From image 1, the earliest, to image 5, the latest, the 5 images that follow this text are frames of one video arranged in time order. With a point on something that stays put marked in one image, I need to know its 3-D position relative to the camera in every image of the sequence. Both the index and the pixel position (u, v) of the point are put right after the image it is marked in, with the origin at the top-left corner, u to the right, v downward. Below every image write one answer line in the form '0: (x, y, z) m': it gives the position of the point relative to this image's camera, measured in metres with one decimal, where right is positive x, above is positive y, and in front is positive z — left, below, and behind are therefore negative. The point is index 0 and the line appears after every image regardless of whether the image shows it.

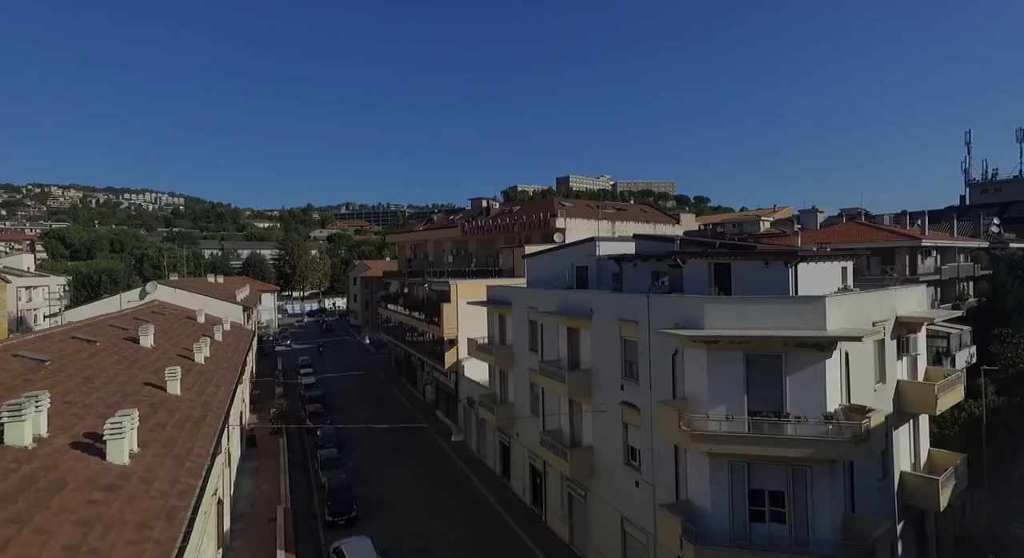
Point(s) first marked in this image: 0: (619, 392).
0: (+2.6, -2.7, +14.8) m
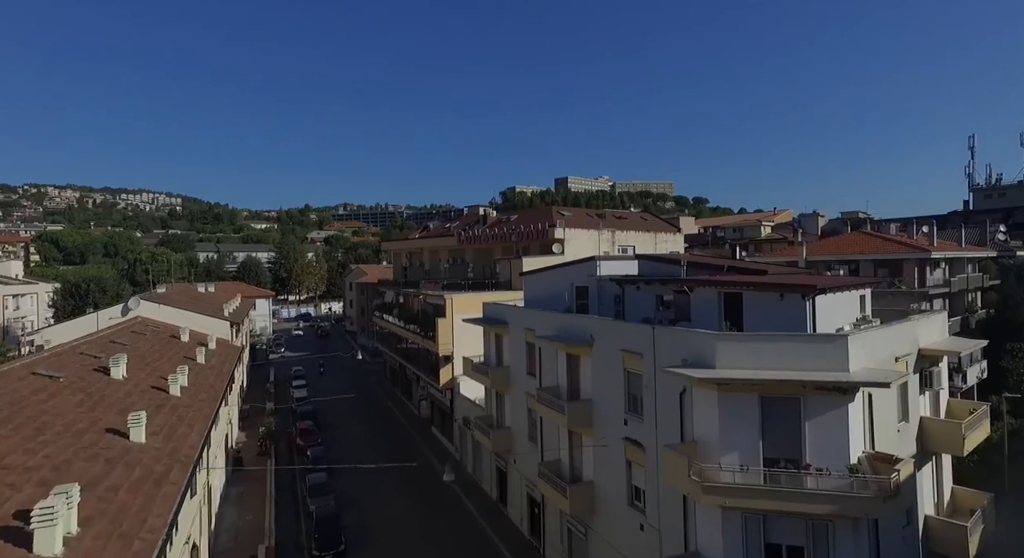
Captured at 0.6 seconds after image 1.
0: (+2.5, -3.3, +13.9) m
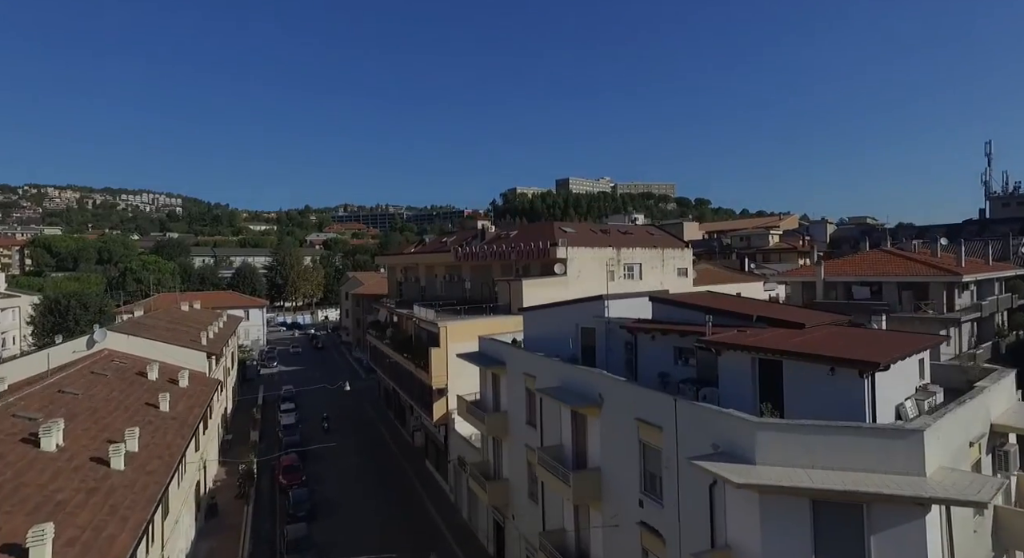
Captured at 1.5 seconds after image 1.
0: (+2.4, -4.4, +11.9) m
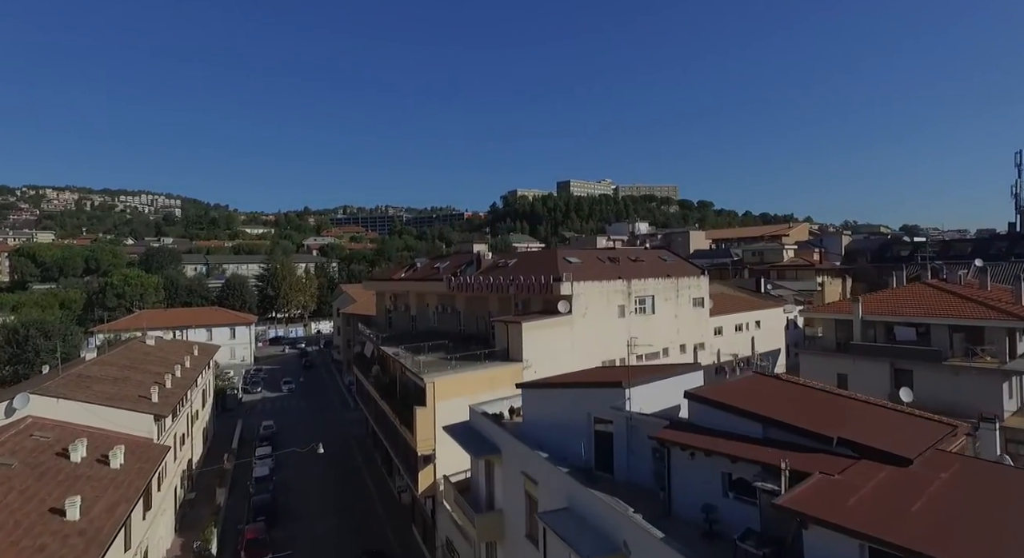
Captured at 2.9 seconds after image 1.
0: (+2.3, -6.1, +8.4) m
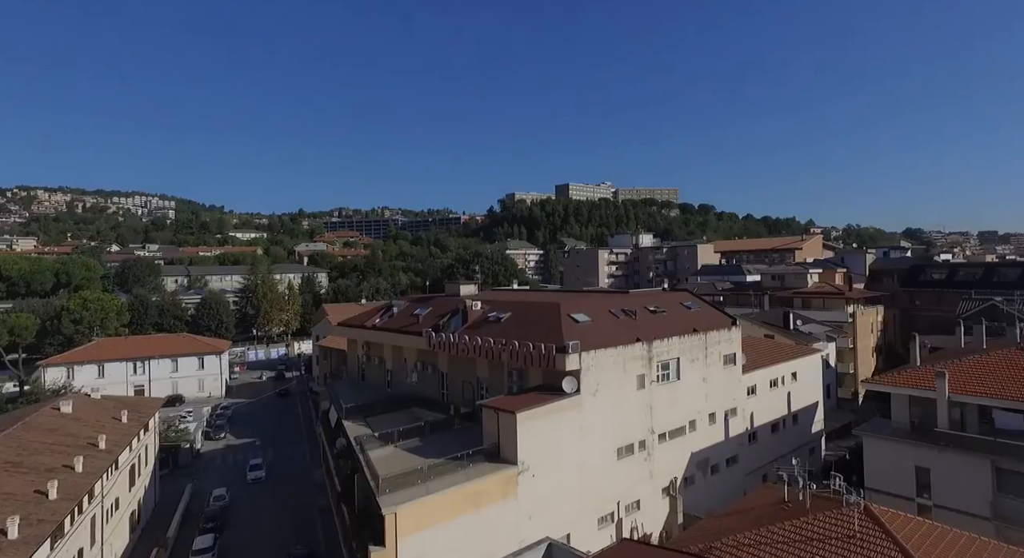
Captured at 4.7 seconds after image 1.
0: (+2.1, -8.6, +2.5) m
